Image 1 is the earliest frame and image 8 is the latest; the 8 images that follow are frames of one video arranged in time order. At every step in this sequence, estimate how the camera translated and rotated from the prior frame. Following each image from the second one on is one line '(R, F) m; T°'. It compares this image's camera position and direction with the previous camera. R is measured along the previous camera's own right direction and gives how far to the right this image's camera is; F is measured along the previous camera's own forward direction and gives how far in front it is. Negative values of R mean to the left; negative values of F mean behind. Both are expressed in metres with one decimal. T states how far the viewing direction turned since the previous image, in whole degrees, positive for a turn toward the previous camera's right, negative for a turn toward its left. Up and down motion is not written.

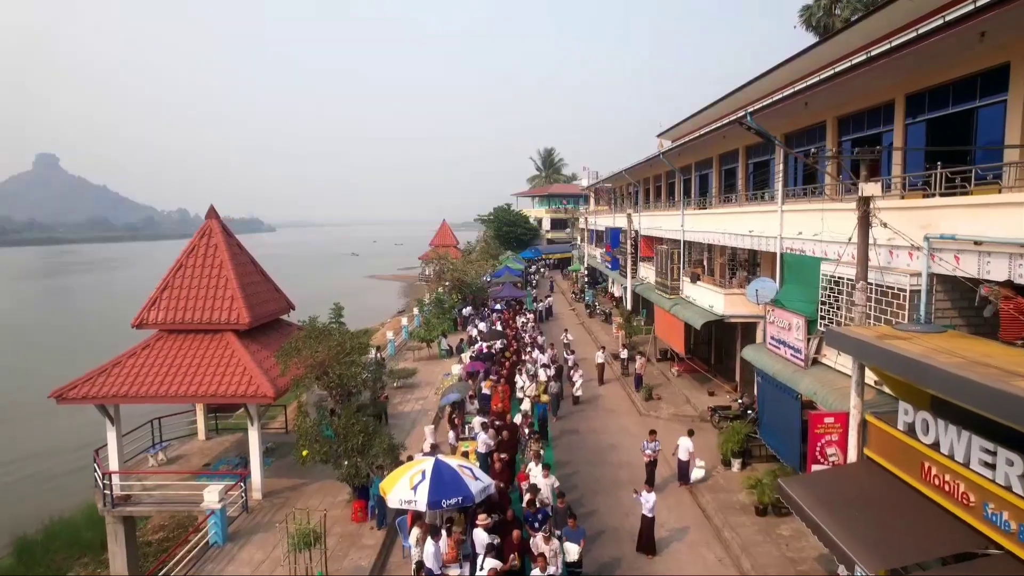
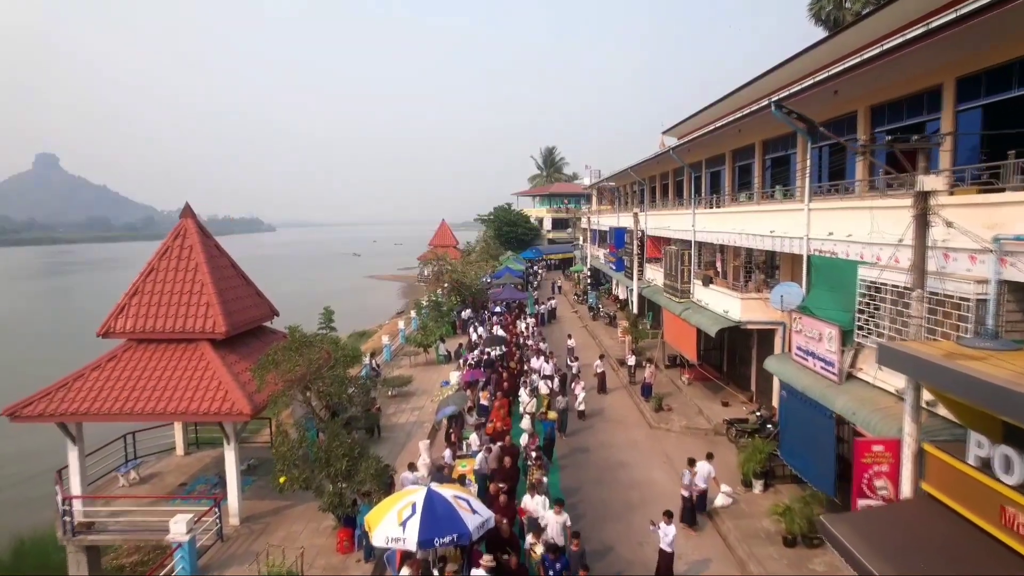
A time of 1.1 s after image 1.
(0.0, +1.0) m; 0°
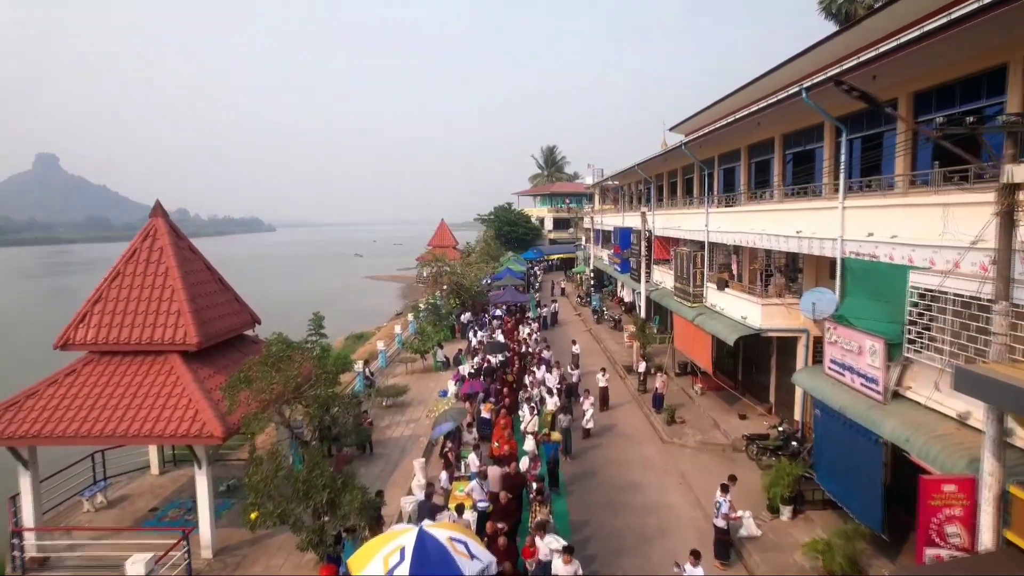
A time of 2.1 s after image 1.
(0.0, +1.0) m; 0°
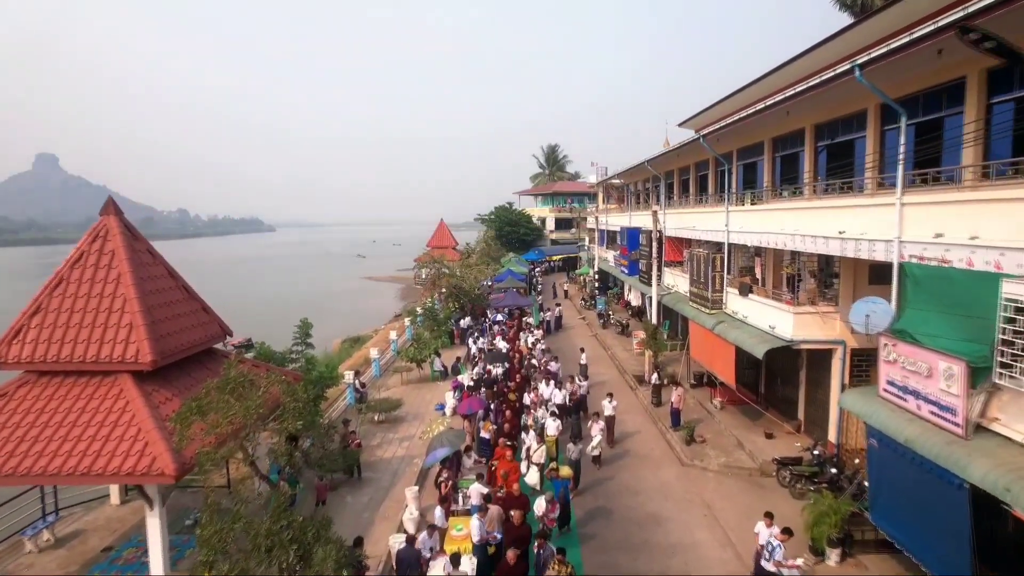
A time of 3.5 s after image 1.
(-0.1, +1.3) m; 0°
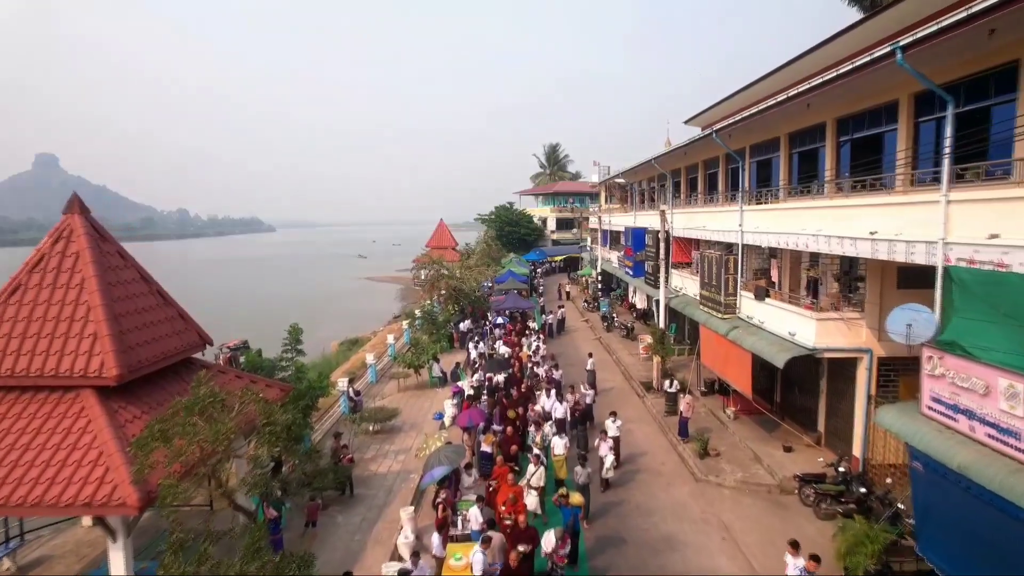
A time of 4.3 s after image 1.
(0.0, +0.8) m; 0°
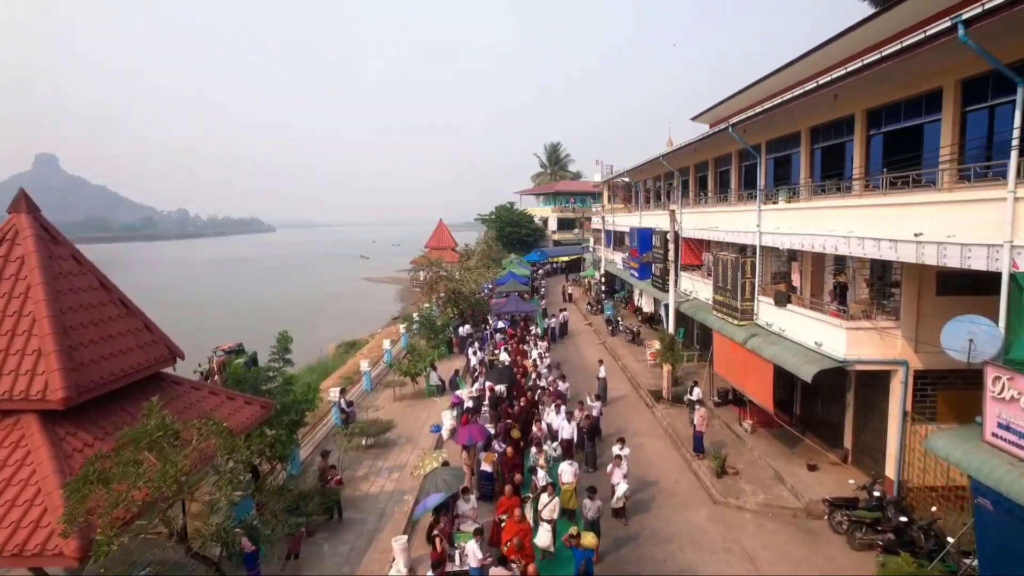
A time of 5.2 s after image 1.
(0.0, +0.9) m; 0°
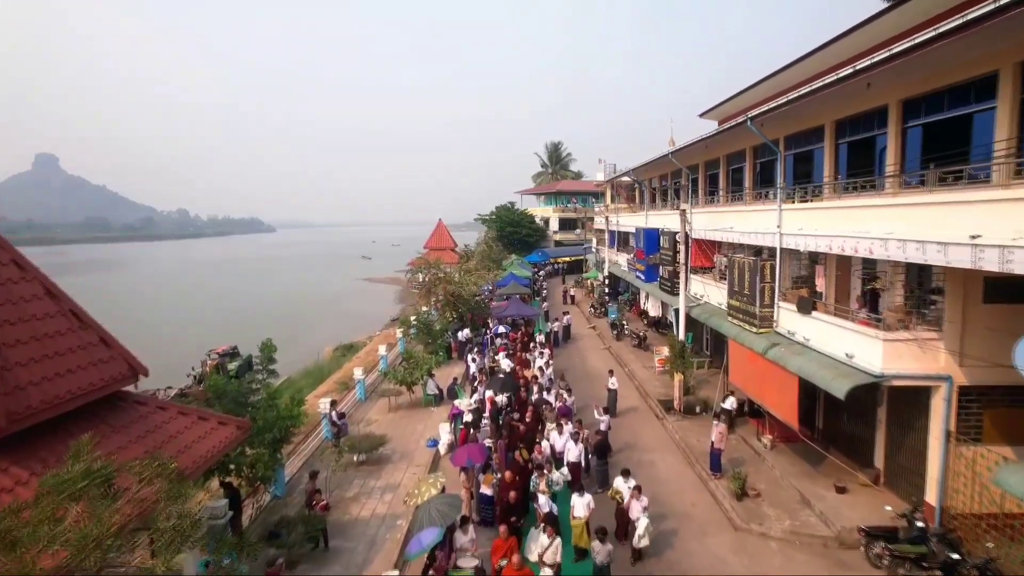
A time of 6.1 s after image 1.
(0.0, +0.9) m; 0°
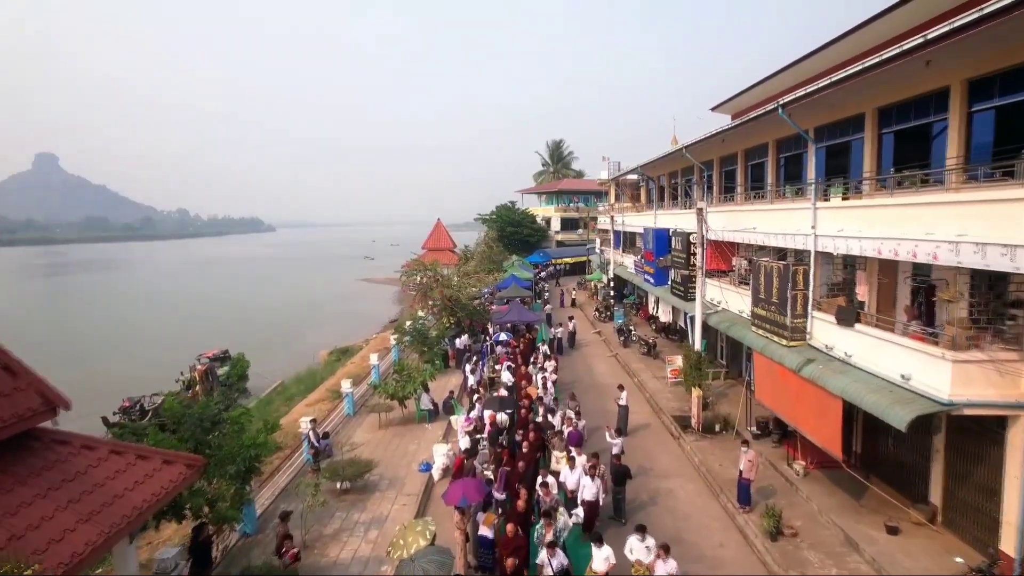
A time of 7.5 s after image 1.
(0.0, +1.3) m; 0°
